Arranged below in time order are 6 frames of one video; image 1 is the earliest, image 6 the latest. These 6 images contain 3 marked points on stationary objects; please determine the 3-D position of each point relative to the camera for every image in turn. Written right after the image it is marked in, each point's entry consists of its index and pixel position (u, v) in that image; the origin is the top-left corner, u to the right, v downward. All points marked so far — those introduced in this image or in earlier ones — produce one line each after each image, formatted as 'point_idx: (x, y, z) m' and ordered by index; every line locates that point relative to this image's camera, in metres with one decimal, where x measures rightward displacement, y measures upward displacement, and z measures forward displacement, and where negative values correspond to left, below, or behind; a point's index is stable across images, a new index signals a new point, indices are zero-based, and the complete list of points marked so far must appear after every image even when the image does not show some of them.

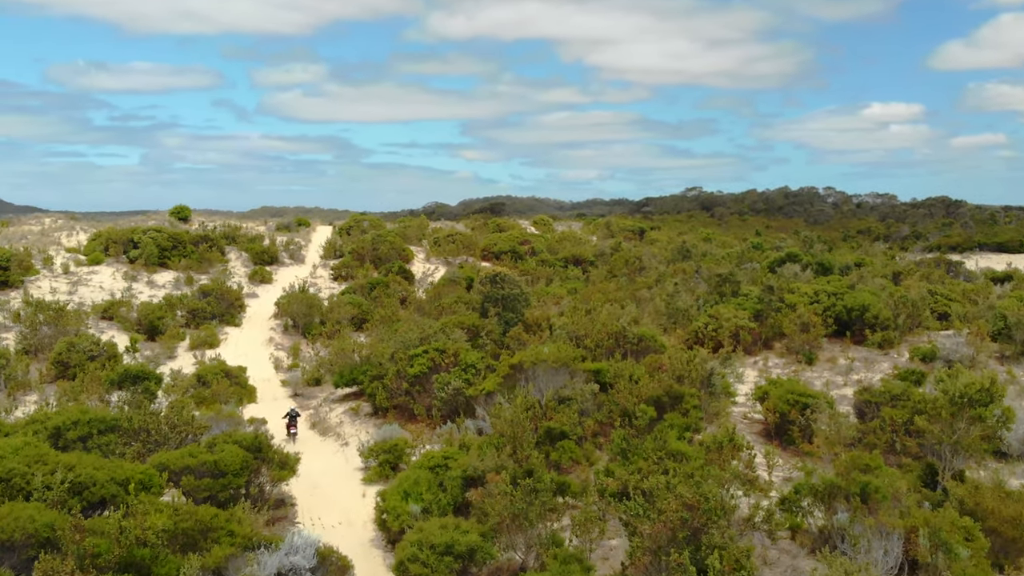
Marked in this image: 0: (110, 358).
0: (-7.8, -1.4, +17.7) m
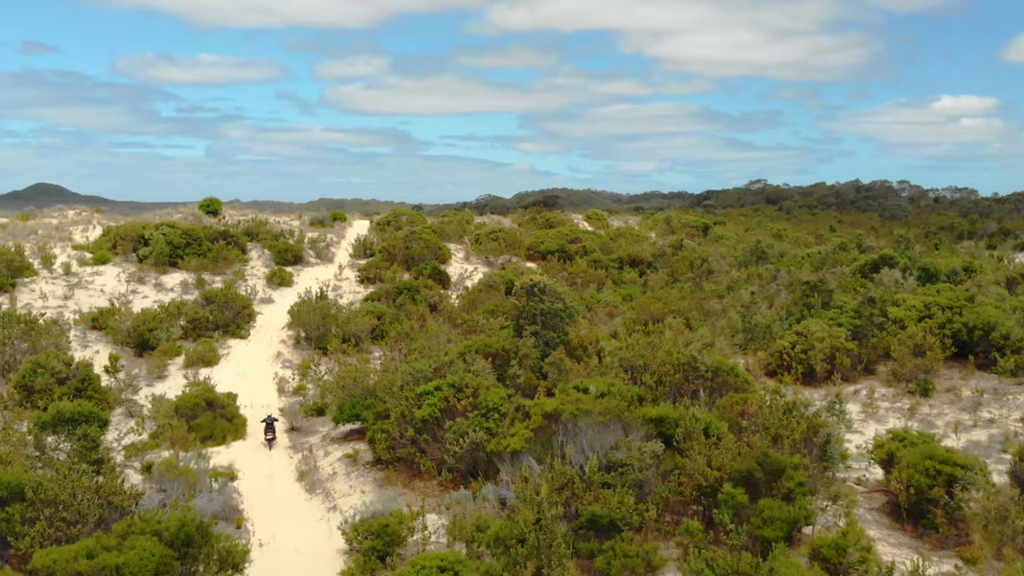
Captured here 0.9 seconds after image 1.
0: (-7.1, -1.6, +15.1) m
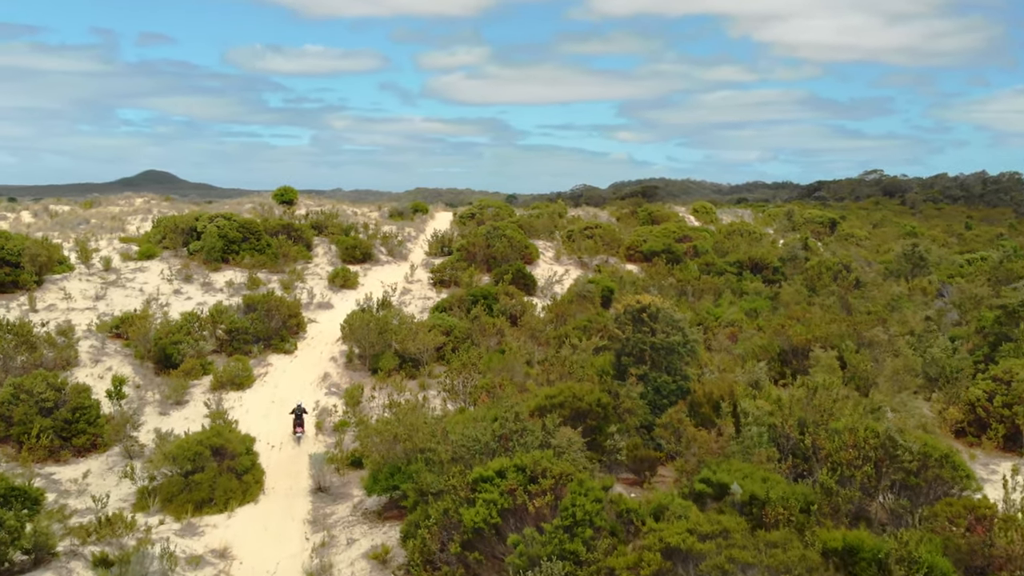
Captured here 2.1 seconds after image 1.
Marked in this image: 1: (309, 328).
0: (-5.8, -1.7, +12.2) m
1: (-3.9, -0.8, +17.7) m
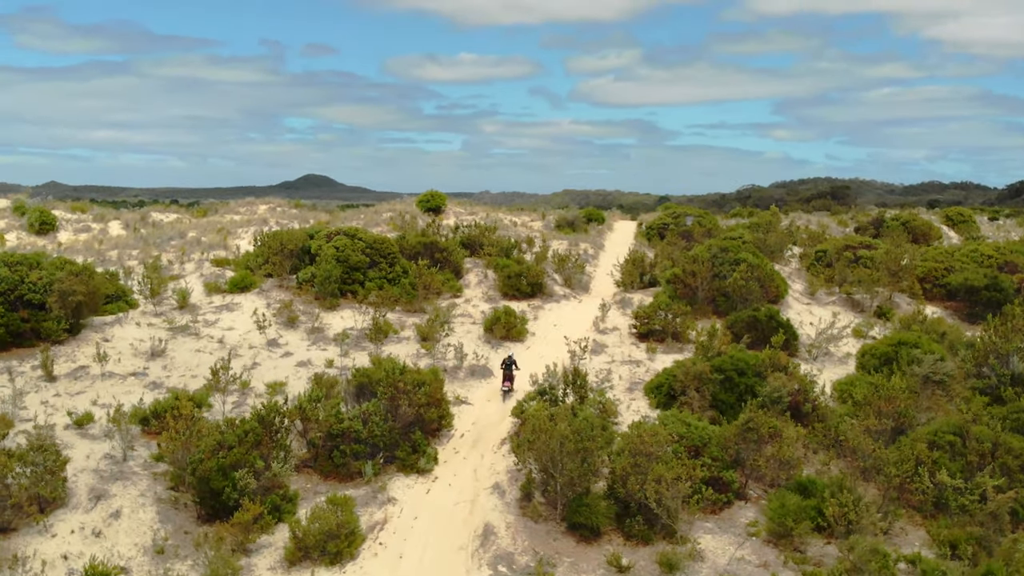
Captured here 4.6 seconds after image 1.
0: (-3.4, -2.4, +5.9) m
1: (-0.7, -1.6, +11.1) m
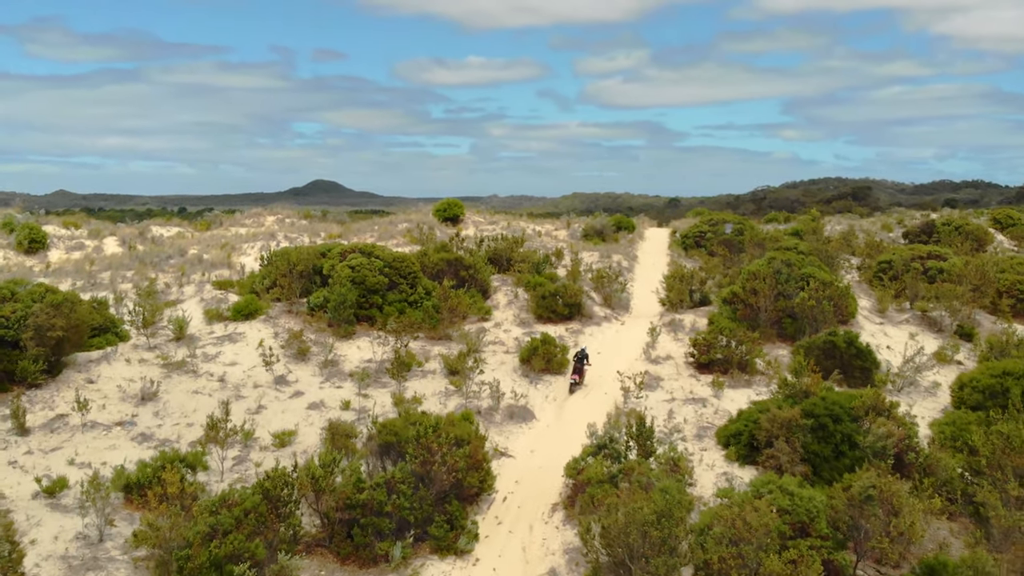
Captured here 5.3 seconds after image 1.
0: (-2.9, -2.8, +4.2) m
1: (-0.1, -1.9, +9.3) m
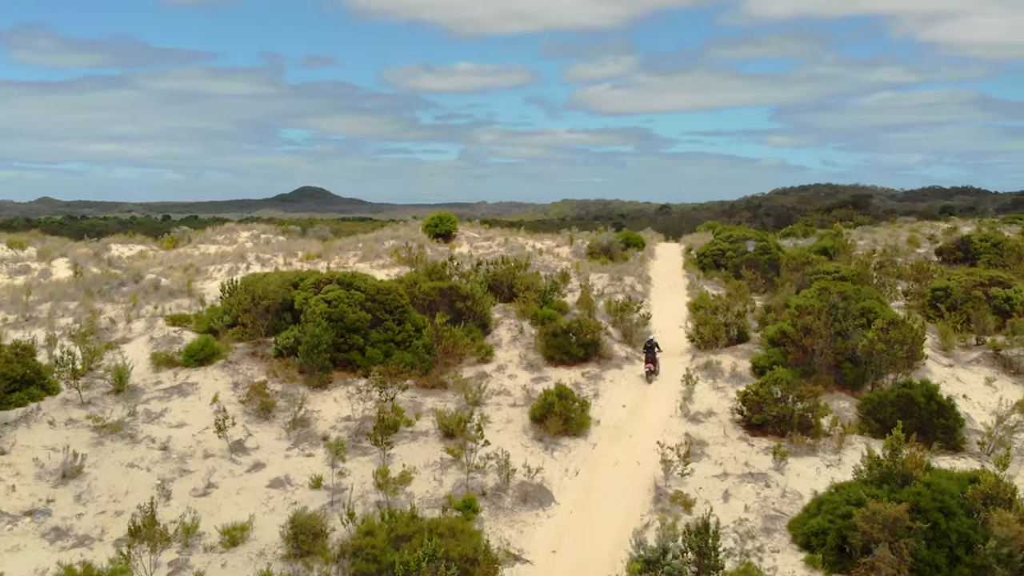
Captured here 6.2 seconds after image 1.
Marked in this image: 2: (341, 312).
0: (-2.7, -3.2, +1.9) m
1: (0.0, -2.4, +7.1) m
2: (-2.3, -0.3, +12.0) m
